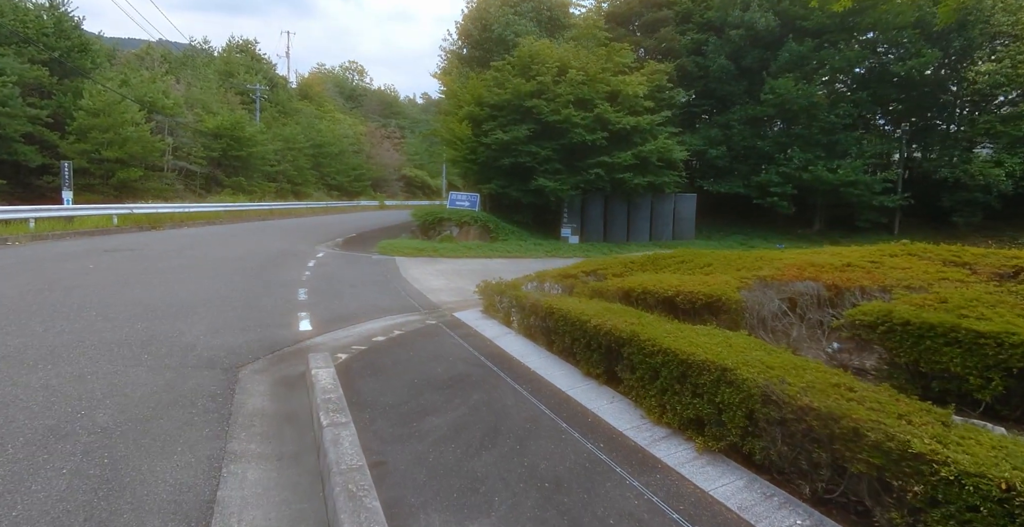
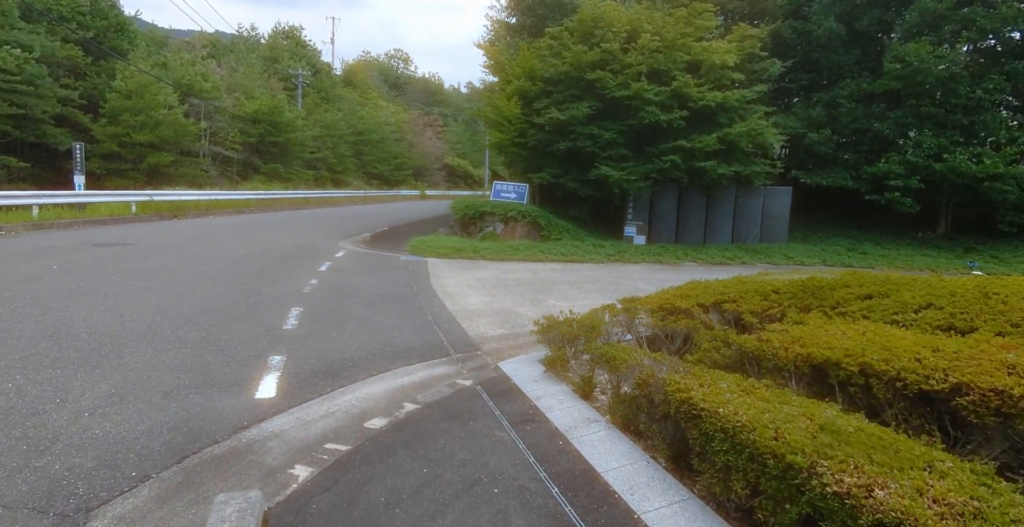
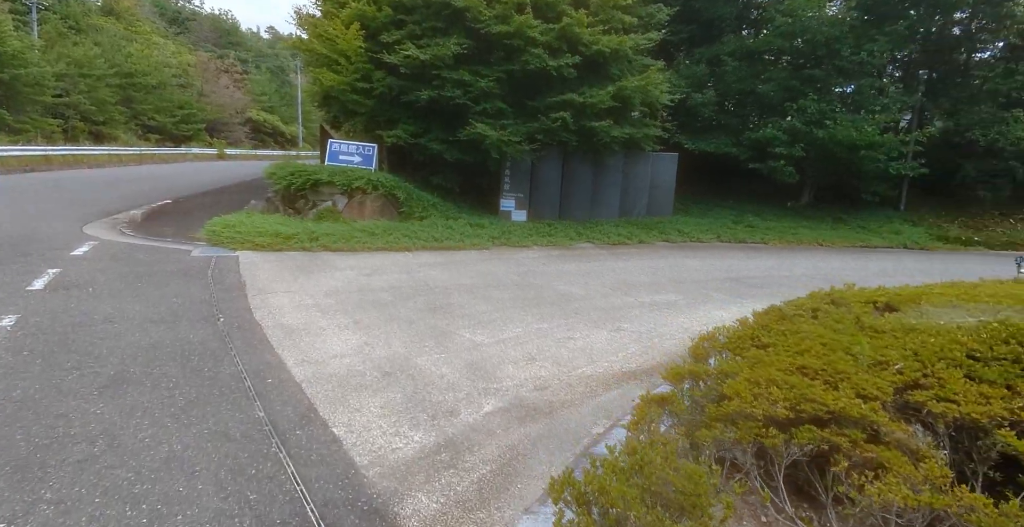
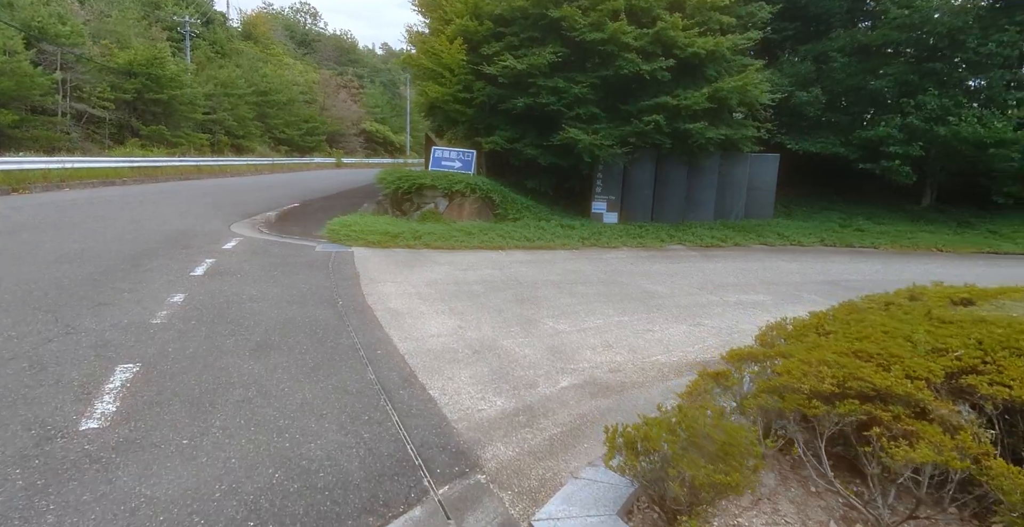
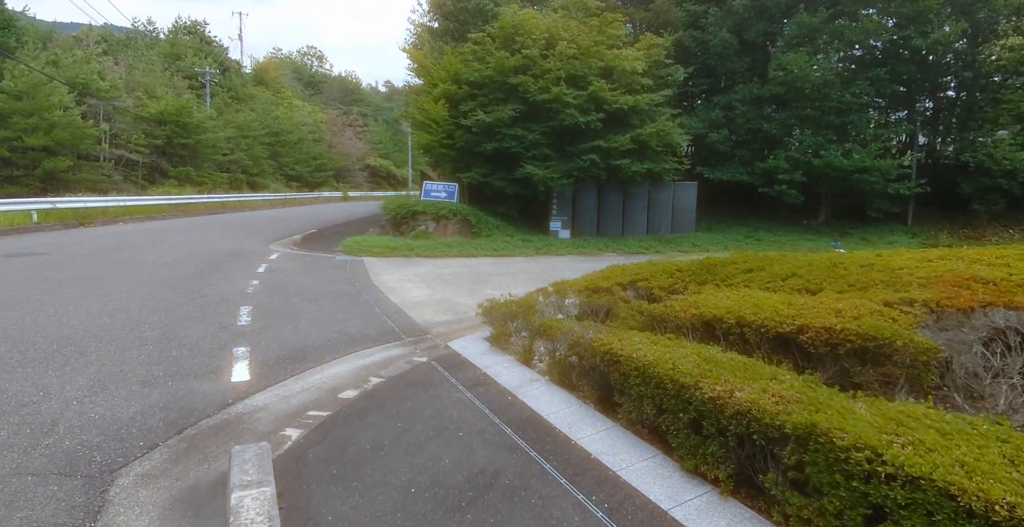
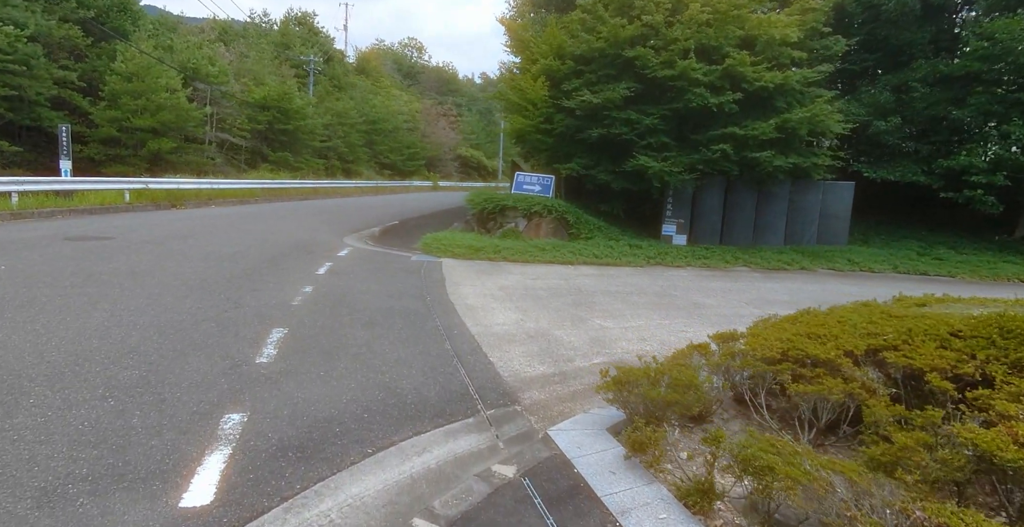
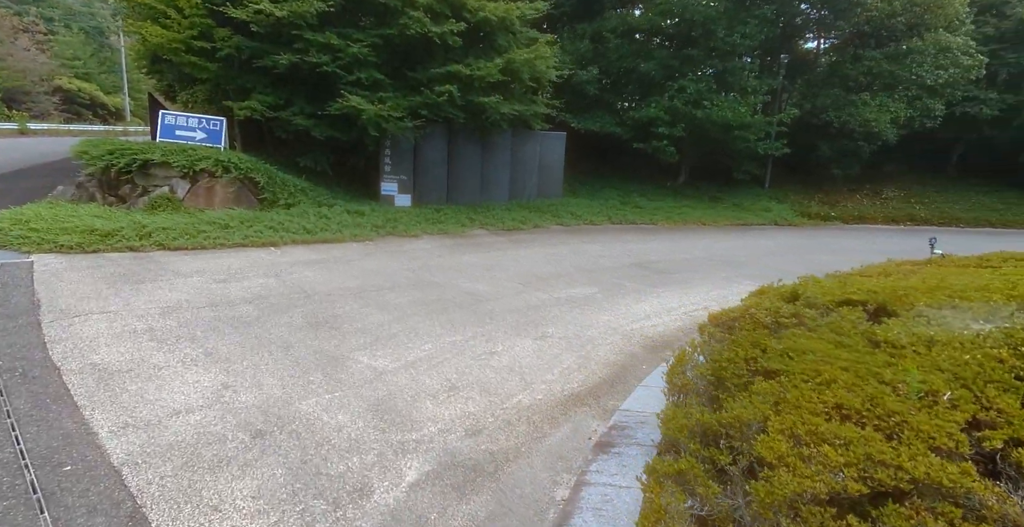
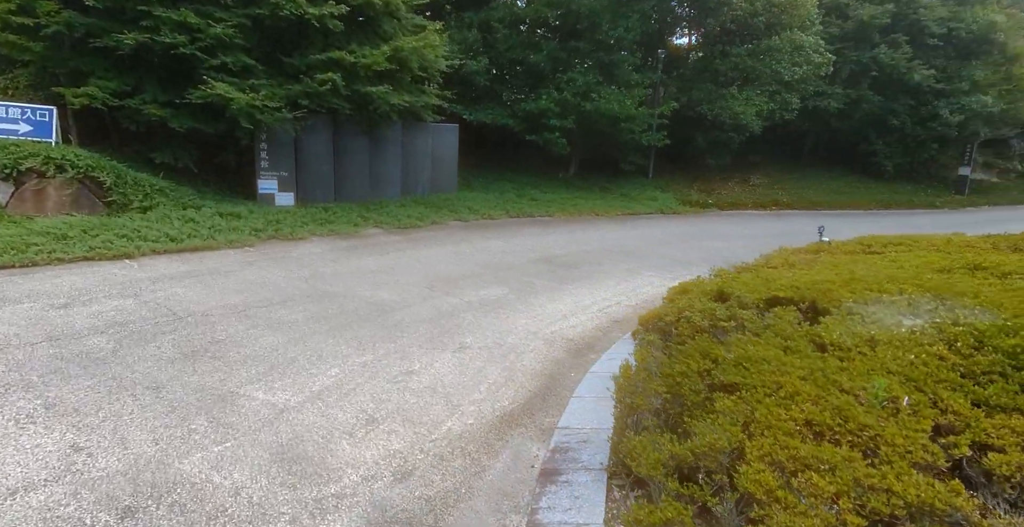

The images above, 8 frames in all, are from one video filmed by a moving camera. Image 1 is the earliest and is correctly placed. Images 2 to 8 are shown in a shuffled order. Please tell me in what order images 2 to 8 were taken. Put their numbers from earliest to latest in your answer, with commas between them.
5, 2, 6, 4, 3, 7, 8
